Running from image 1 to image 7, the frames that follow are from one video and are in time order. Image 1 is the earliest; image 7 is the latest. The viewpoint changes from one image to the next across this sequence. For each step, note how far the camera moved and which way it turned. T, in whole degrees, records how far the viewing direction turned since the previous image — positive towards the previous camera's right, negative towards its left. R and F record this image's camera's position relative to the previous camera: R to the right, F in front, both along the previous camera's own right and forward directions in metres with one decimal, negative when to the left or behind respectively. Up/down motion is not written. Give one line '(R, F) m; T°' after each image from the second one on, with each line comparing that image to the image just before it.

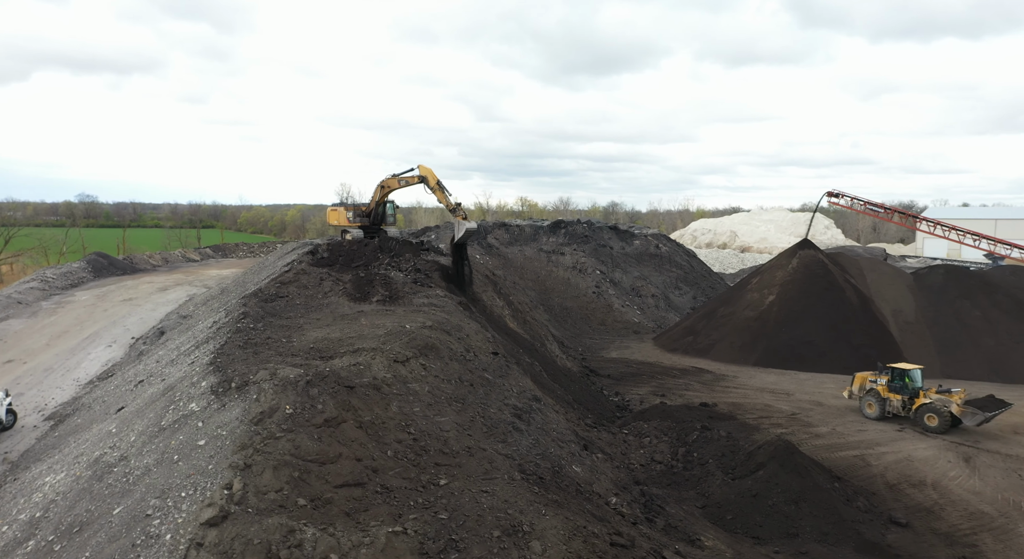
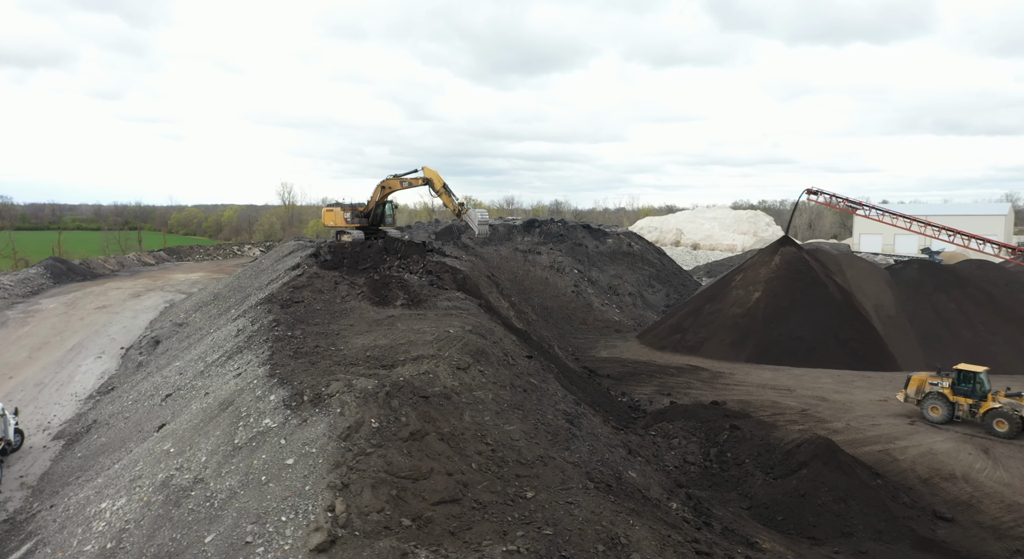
(-1.1, +0.3) m; +3°
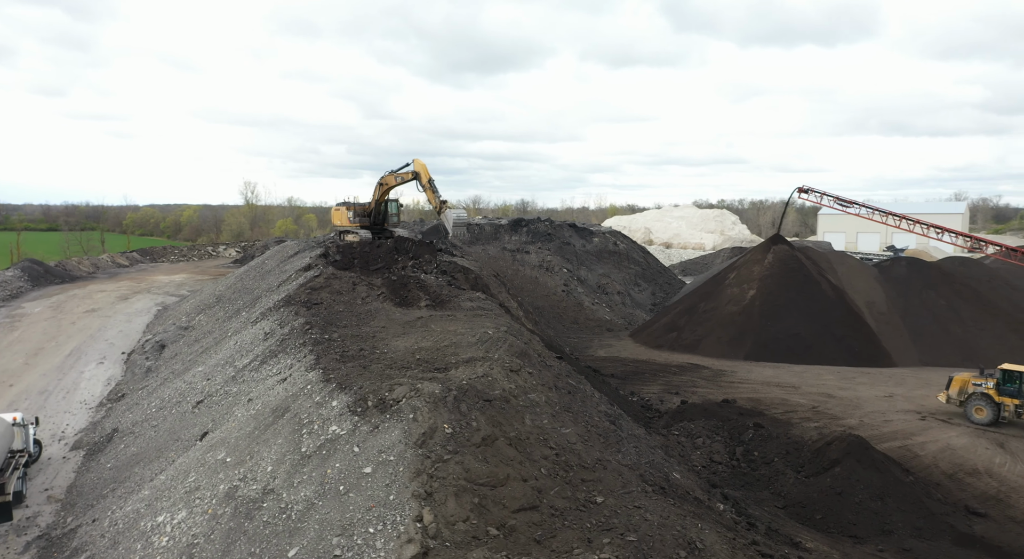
(-0.8, +0.2) m; +2°
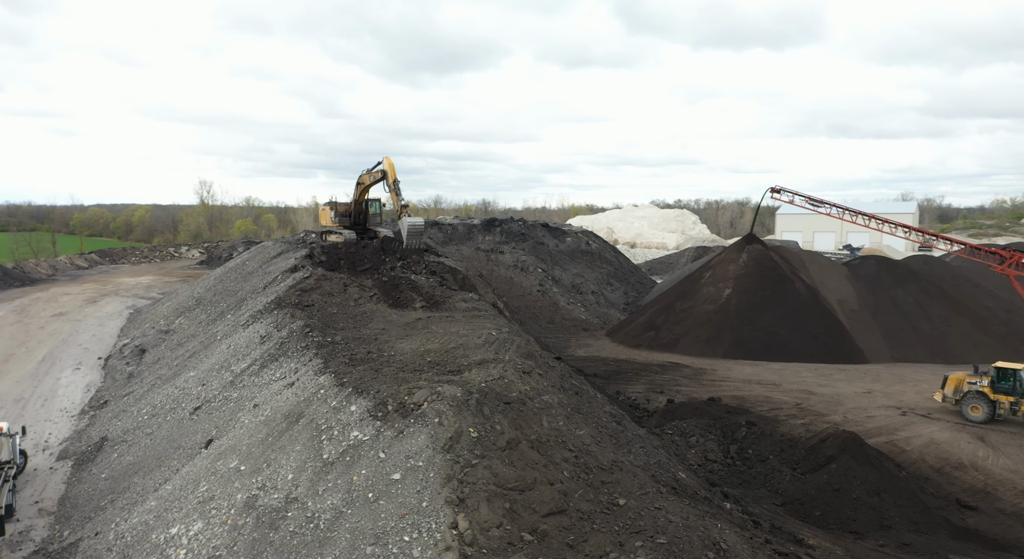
(-0.4, +0.1) m; +3°
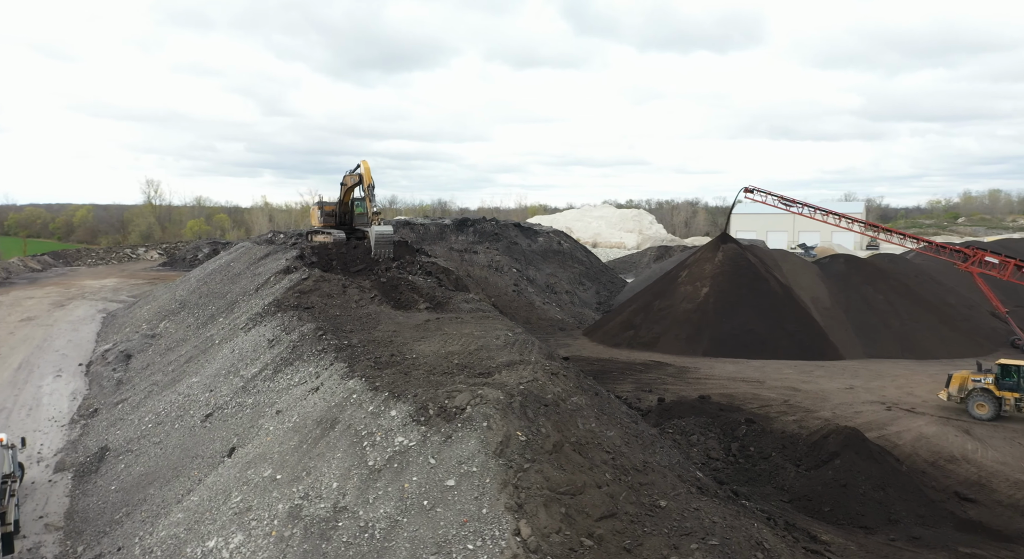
(-0.6, +0.1) m; +3°
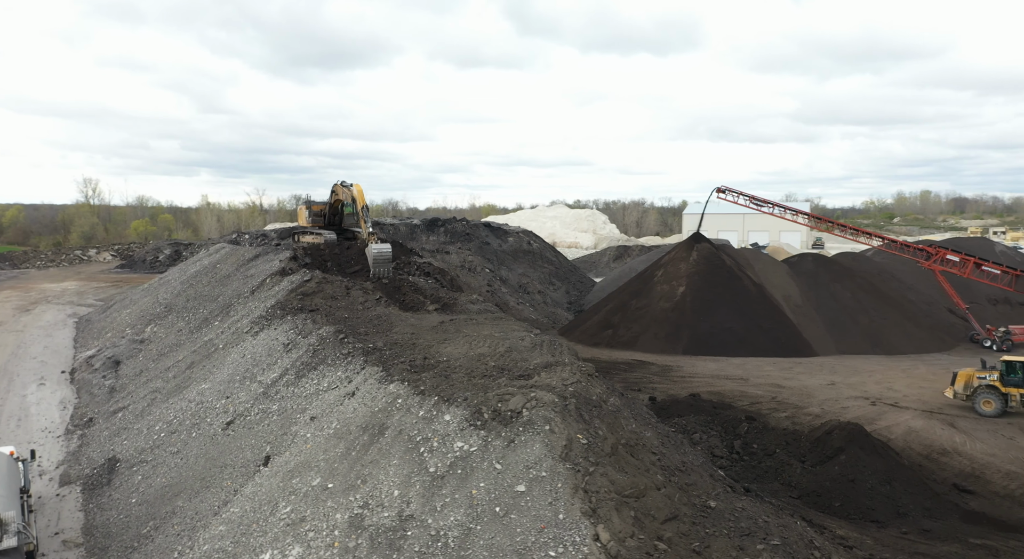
(-0.7, +0.1) m; +3°
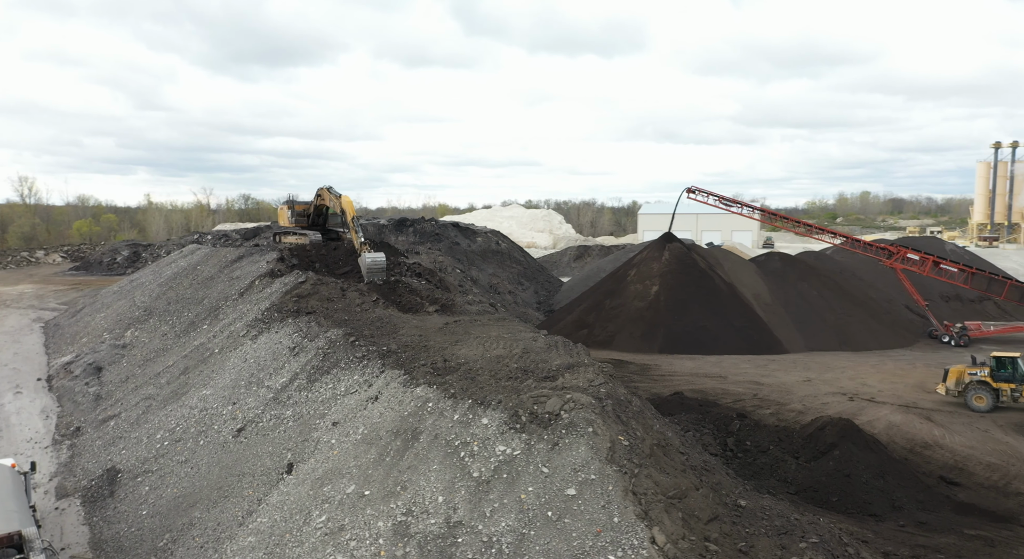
(-0.6, 0.0) m; +3°
